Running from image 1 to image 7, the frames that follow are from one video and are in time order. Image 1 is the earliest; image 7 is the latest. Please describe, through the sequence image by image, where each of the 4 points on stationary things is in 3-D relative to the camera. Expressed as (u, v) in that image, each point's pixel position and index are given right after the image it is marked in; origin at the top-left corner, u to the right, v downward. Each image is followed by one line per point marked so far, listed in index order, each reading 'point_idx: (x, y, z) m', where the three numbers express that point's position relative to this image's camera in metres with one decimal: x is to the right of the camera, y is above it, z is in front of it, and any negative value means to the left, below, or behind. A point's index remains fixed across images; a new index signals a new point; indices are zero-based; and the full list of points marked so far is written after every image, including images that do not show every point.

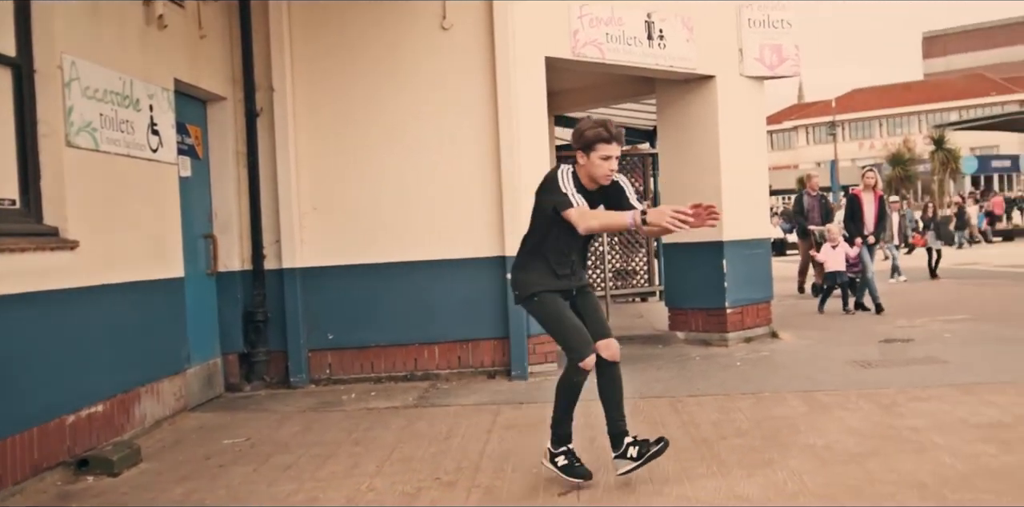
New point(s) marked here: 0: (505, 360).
0: (-0.1, -1.1, +11.1) m
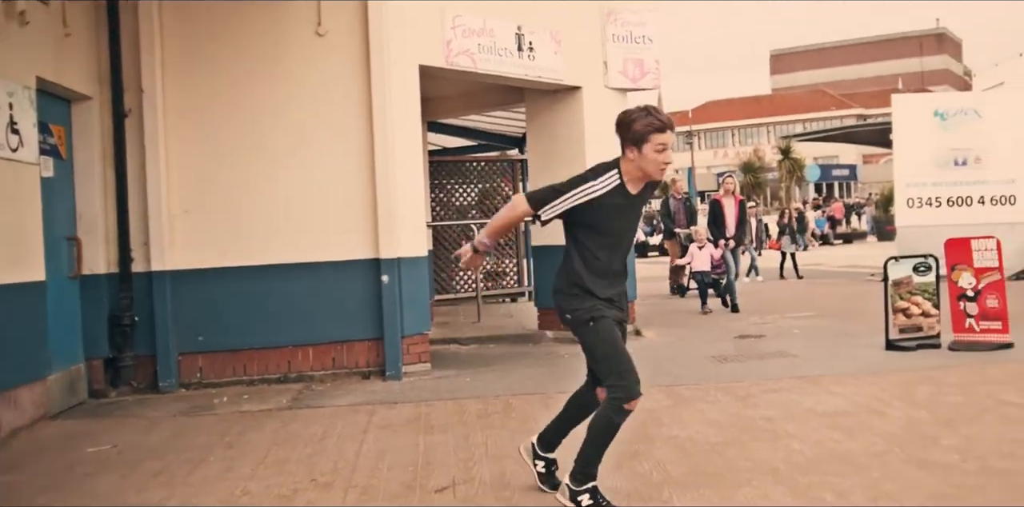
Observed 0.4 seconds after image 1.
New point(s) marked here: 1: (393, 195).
0: (-1.5, -1.2, +11.3) m
1: (-1.3, +0.6, +11.1) m
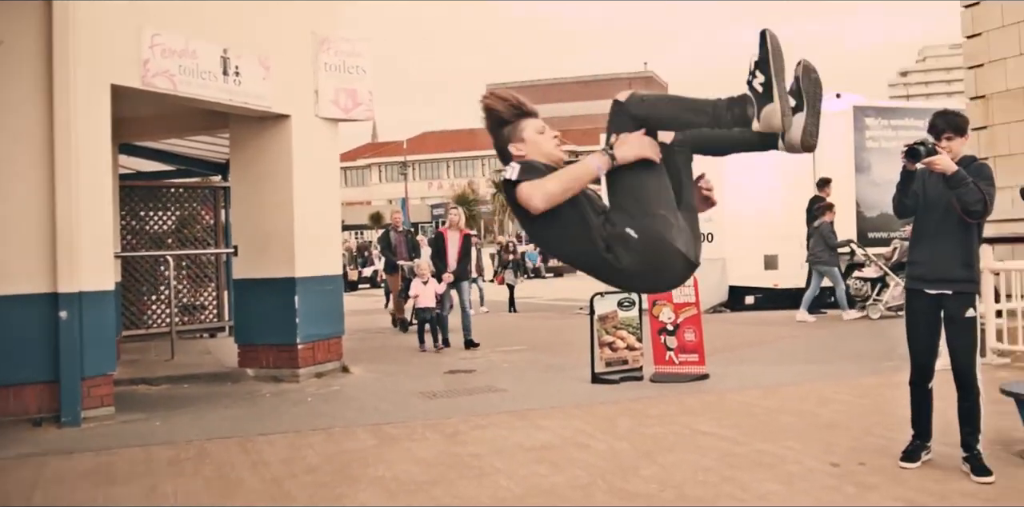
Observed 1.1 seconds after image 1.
0: (-4.5, -1.5, +10.2) m
1: (-4.2, +0.3, +10.0) m
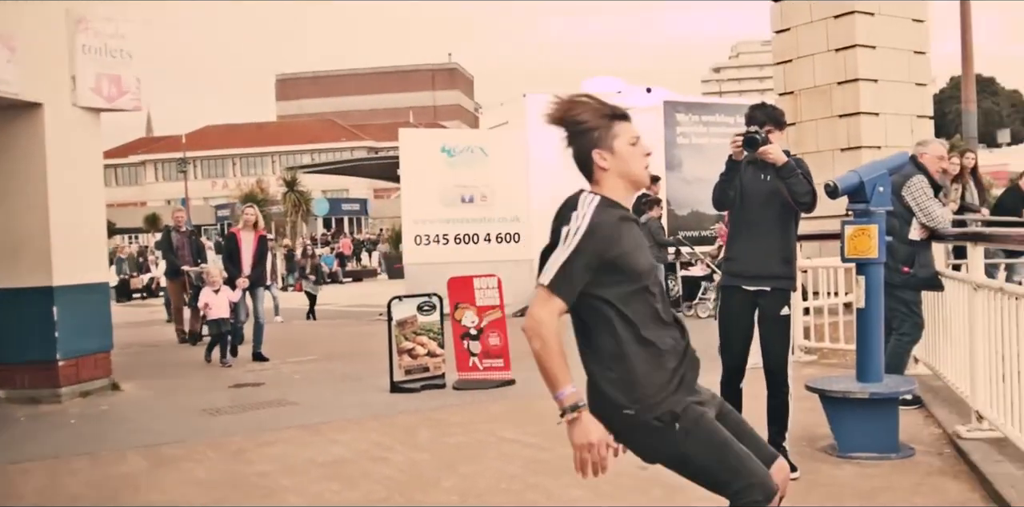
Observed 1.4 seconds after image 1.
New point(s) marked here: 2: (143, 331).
0: (-6.3, -1.6, +8.6) m
1: (-6.0, +0.2, +8.5) m
2: (-7.0, -1.5, +19.7) m
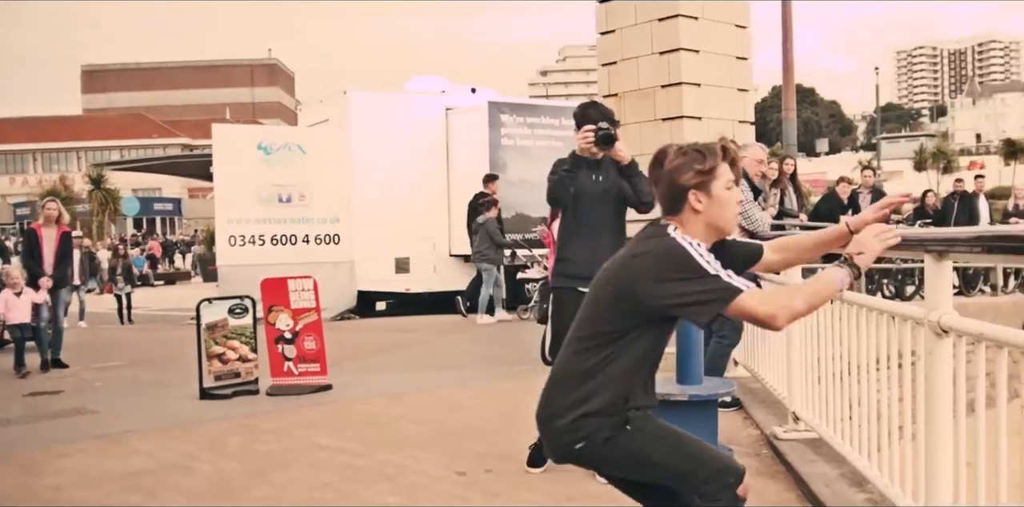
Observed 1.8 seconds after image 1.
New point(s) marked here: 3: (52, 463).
0: (-7.7, -1.5, +7.1) m
1: (-7.3, +0.3, +7.1) m
2: (-10.3, -1.4, +17.9) m
3: (-3.9, -1.8, +8.7) m
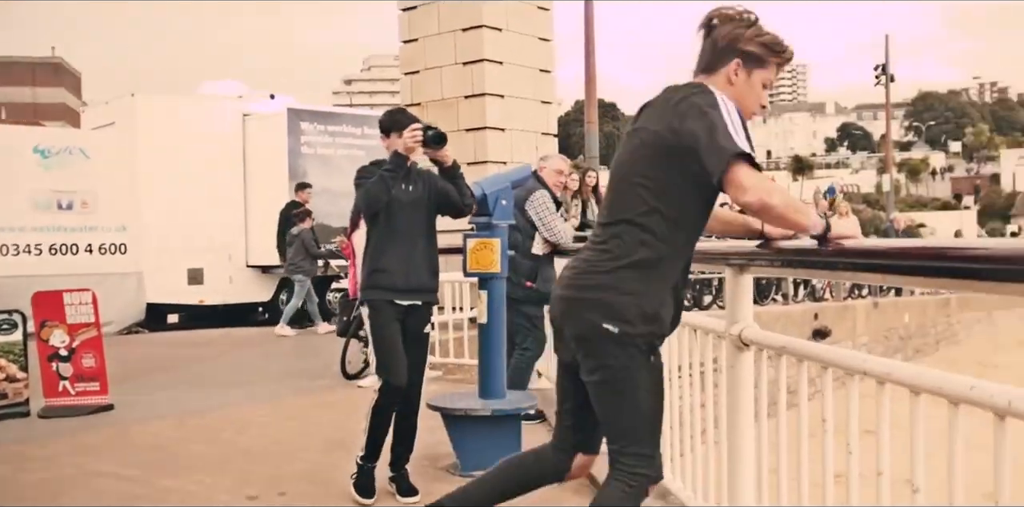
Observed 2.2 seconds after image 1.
0: (-8.8, -1.5, +5.4) m
1: (-8.5, +0.3, +5.4) m
2: (-13.5, -1.5, +15.5) m
3: (-5.4, -1.8, +7.6) m
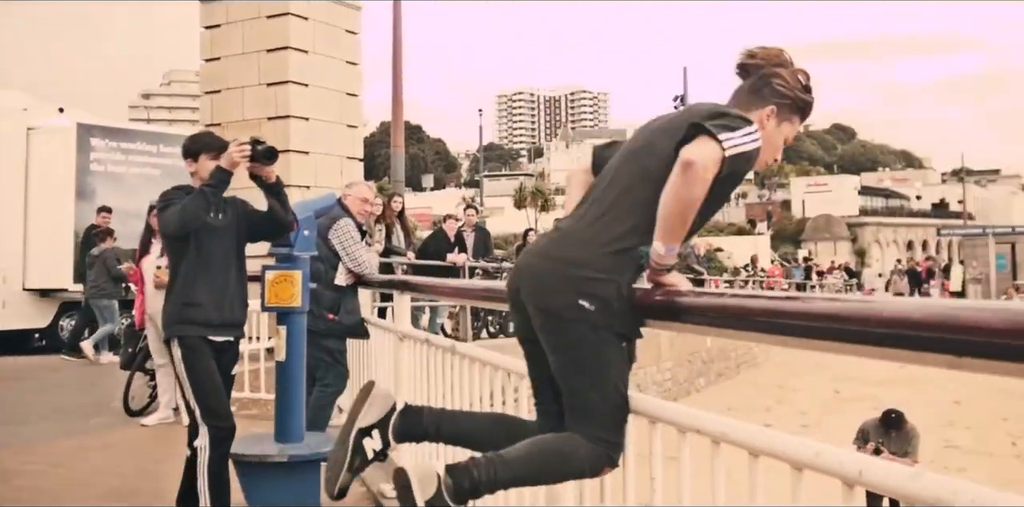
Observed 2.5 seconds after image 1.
0: (-9.7, -1.6, +3.4) m
1: (-9.4, +0.2, +3.5) m
2: (-16.1, -1.8, +12.5) m
3: (-6.7, -2.0, +6.2) m
